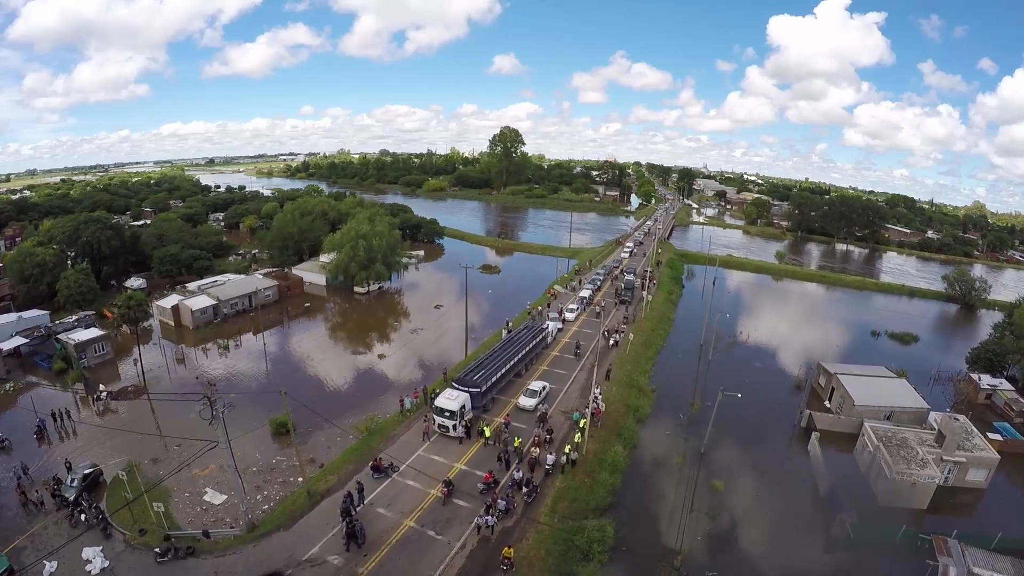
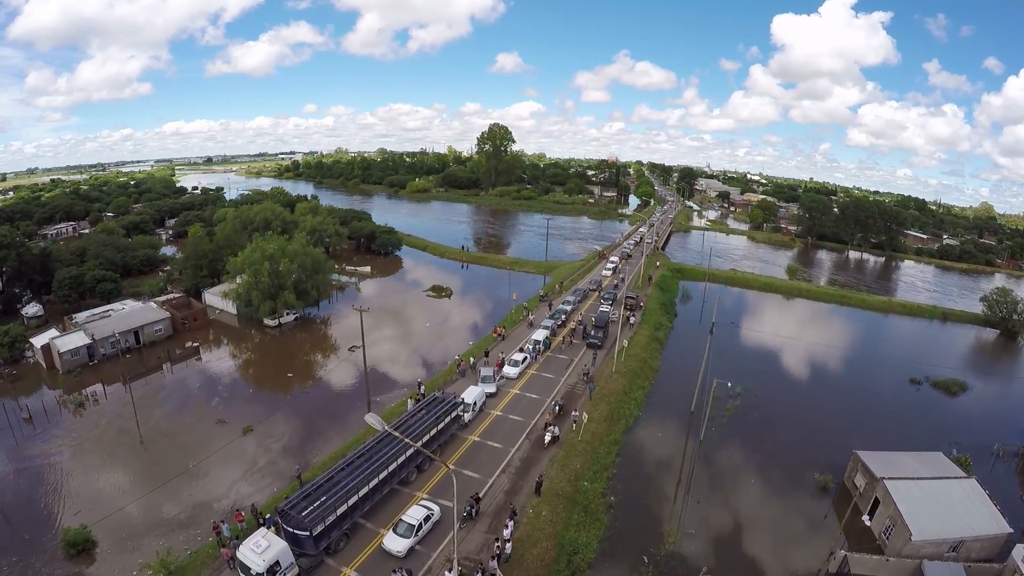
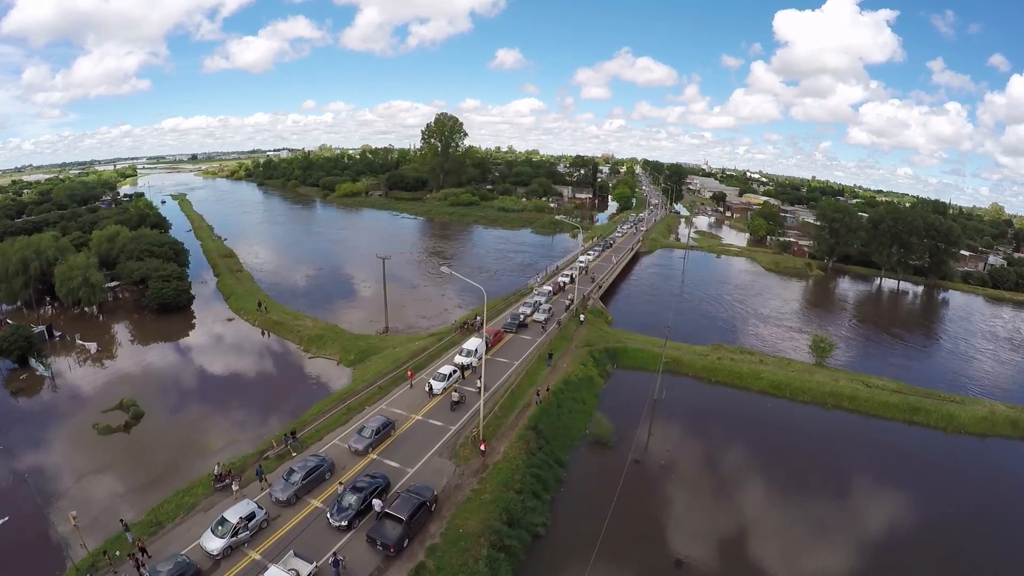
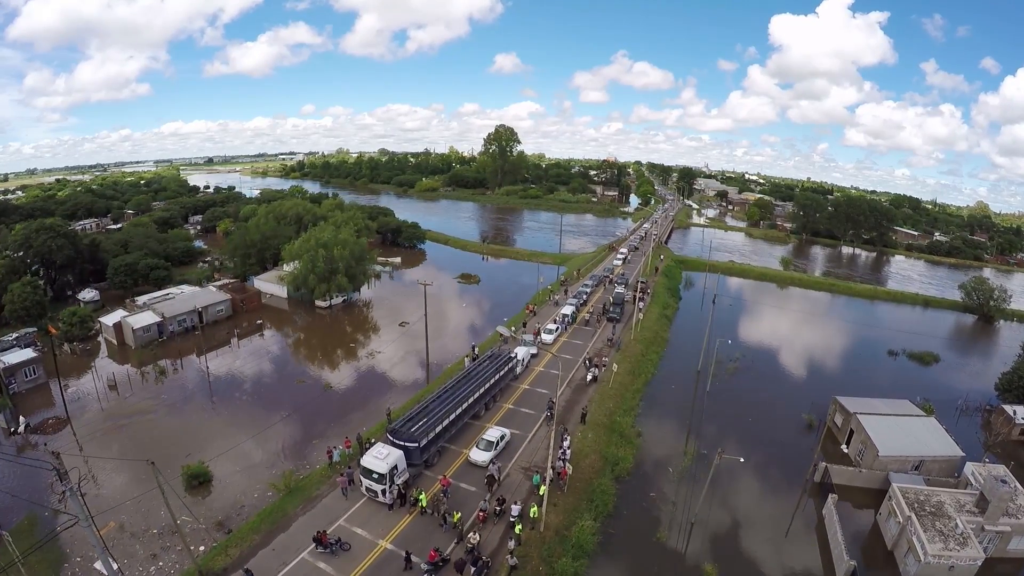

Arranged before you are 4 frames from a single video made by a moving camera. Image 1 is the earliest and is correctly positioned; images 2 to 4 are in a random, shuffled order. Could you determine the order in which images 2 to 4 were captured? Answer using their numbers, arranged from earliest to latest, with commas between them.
4, 2, 3
